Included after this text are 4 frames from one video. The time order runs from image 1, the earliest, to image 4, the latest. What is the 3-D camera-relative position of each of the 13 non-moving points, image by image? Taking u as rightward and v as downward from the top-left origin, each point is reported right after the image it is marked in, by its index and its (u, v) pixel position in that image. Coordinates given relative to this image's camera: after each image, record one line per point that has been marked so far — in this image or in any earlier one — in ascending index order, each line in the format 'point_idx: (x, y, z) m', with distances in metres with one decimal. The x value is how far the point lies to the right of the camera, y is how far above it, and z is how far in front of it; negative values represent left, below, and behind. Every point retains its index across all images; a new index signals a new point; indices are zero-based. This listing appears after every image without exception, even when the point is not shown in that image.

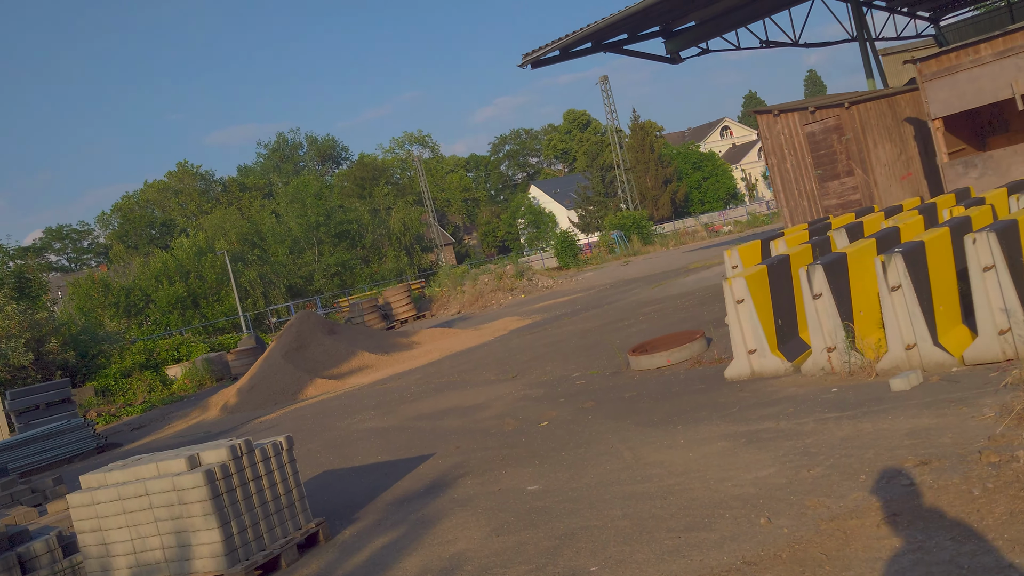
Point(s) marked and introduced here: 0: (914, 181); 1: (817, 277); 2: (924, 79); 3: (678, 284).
0: (+5.9, +1.6, +13.8) m
1: (+2.1, +0.1, +6.6) m
2: (+5.3, +2.7, +12.1) m
3: (+2.8, +0.1, +16.0) m
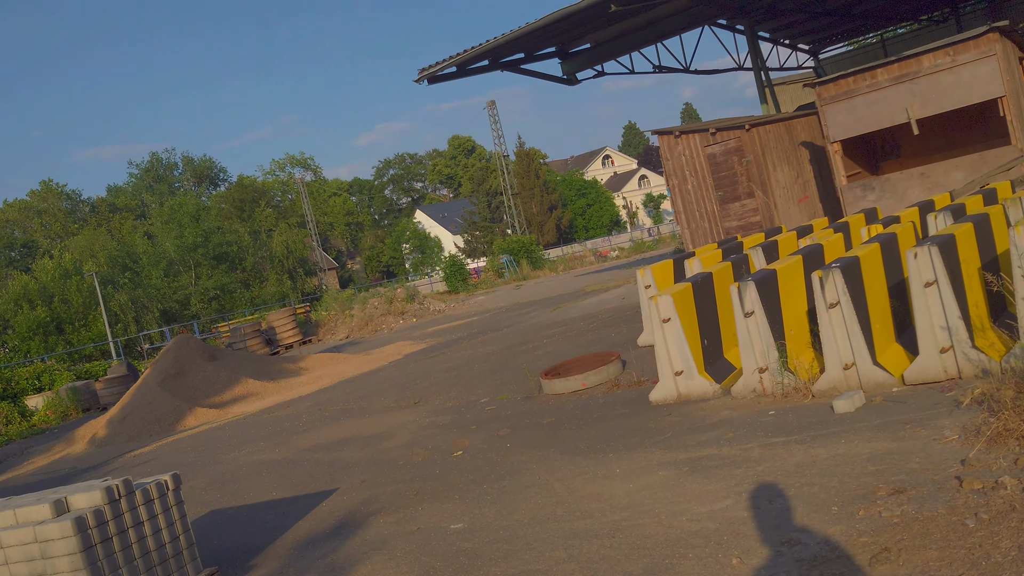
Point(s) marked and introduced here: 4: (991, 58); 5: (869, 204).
0: (+4.4, +1.2, +14.0) m
1: (+1.6, 0.0, +6.3) m
2: (+4.0, +2.4, +12.3) m
3: (+1.1, -0.3, +15.7) m
4: (+5.5, +2.6, +10.9) m
5: (+4.6, +1.1, +12.0) m
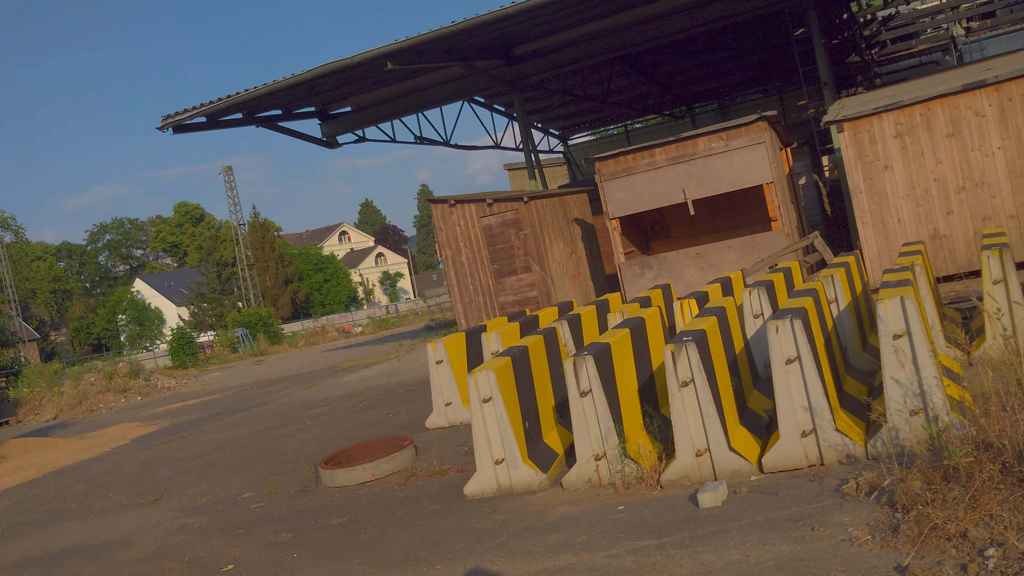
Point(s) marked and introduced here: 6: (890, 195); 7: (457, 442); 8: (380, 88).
0: (+1.0, +0.1, +13.8) m
1: (+0.4, -0.5, +5.6) m
2: (+1.2, +1.4, +12.1) m
3: (-2.6, -1.5, +14.4) m
4: (+3.0, +1.7, +11.3) m
5: (+1.7, +0.1, +11.9) m
6: (+4.3, +1.1, +10.7) m
7: (-0.5, -1.3, +7.7) m
8: (-2.4, +3.5, +16.7) m
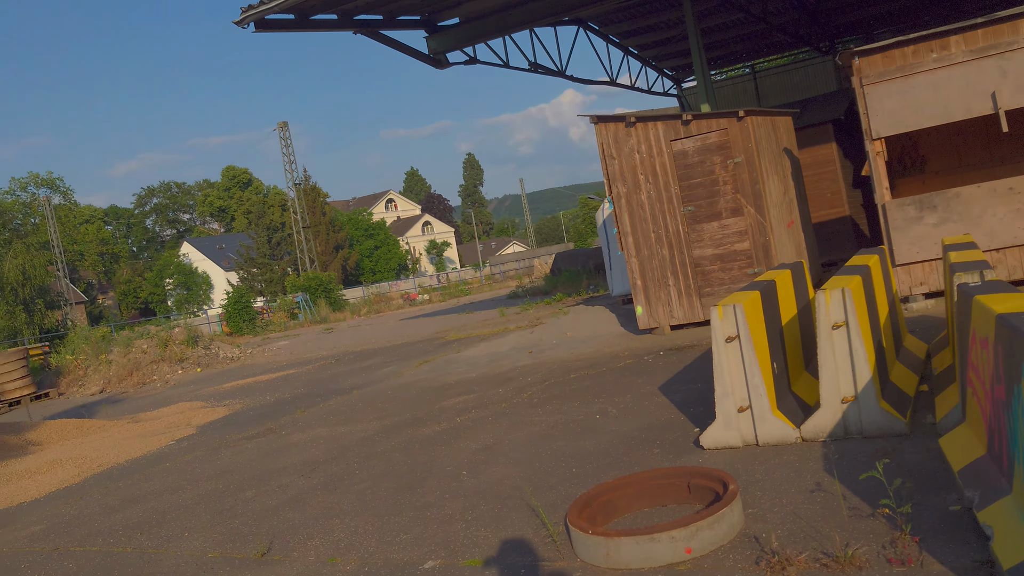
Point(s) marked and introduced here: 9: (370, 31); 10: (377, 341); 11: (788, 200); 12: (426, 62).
0: (+3.1, +0.6, +10.3) m
1: (+2.1, -0.2, +2.1) m
2: (+3.2, +1.9, +8.6) m
3: (-0.6, -0.9, +11.0) m
4: (+5.0, +2.1, +7.6) m
5: (+3.7, +0.5, +8.4) m
6: (+6.3, +1.4, +7.1) m
7: (+1.3, -0.9, +4.3) m
8: (-0.1, +4.2, +13.2) m
9: (-1.9, +3.5, +12.7) m
10: (-2.5, -1.0, +17.6) m
11: (+3.0, +1.0, +10.2) m
12: (-1.3, +3.3, +13.8) m
